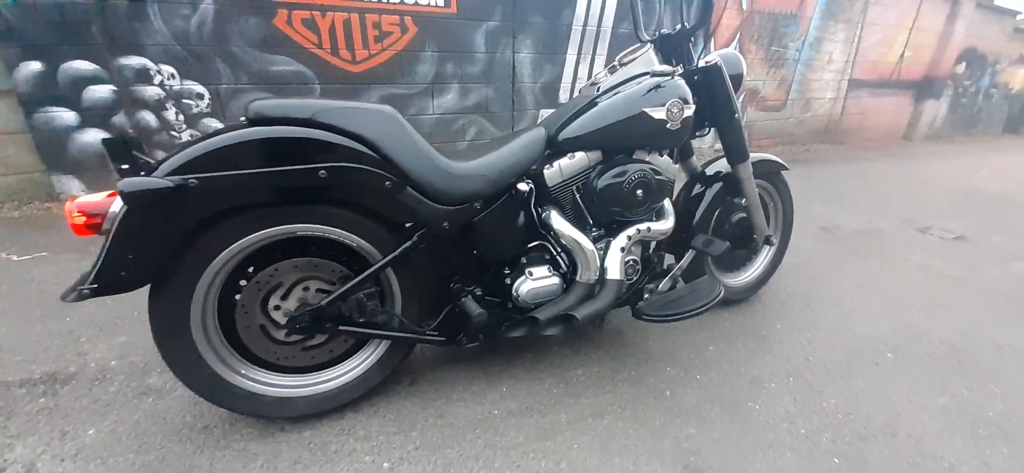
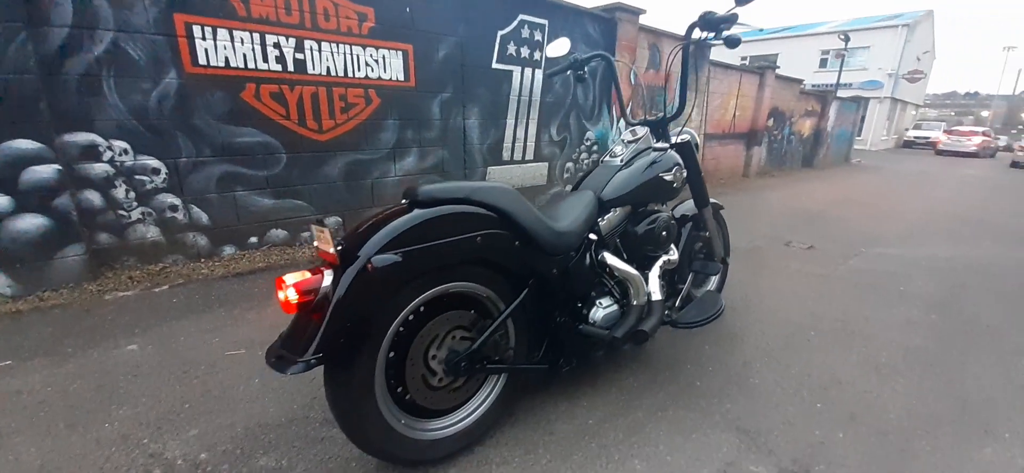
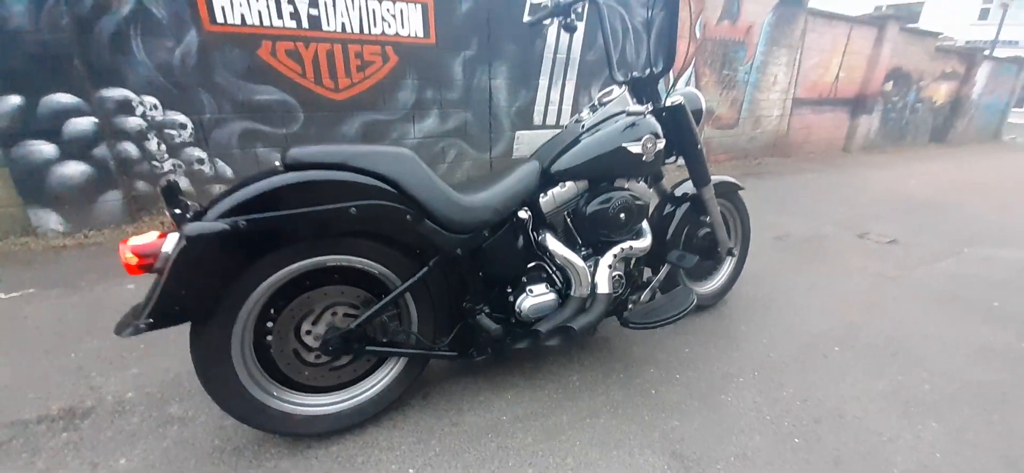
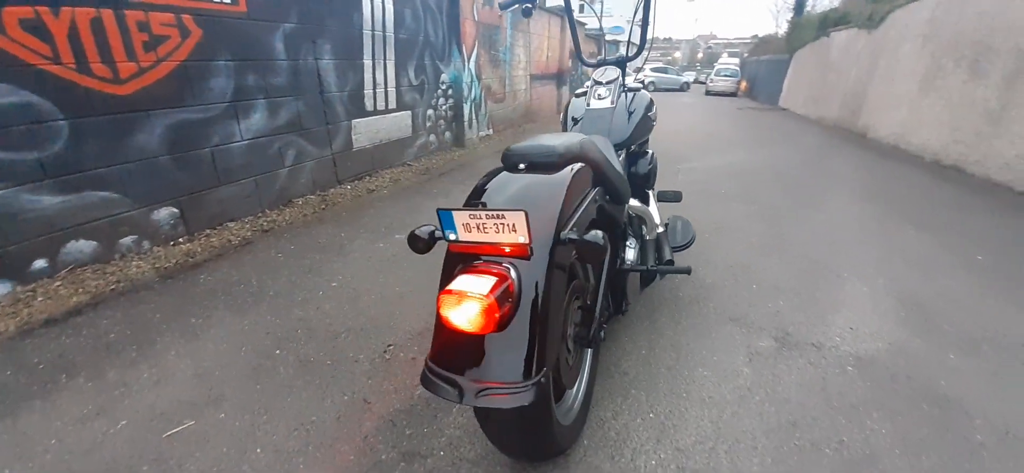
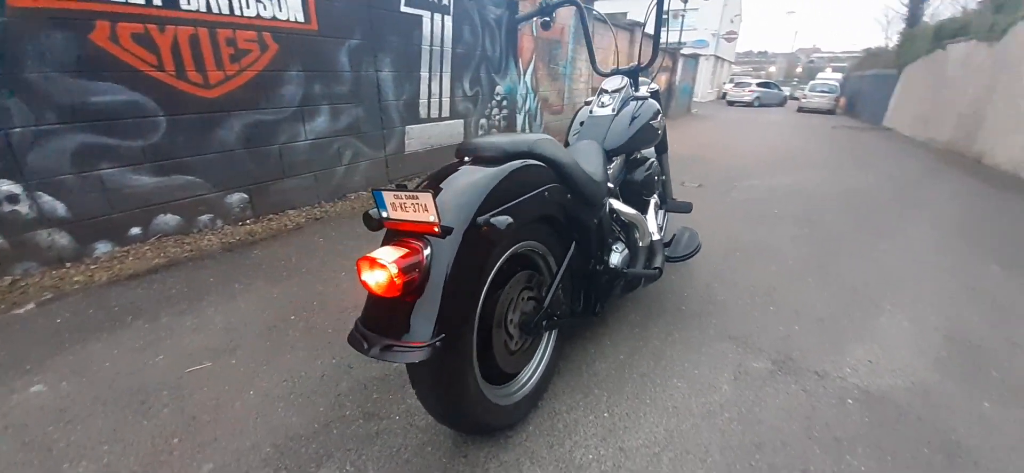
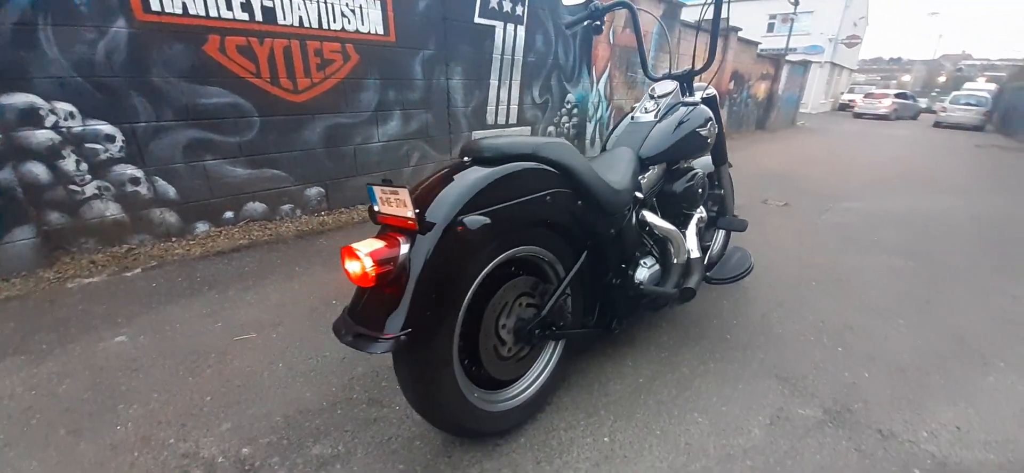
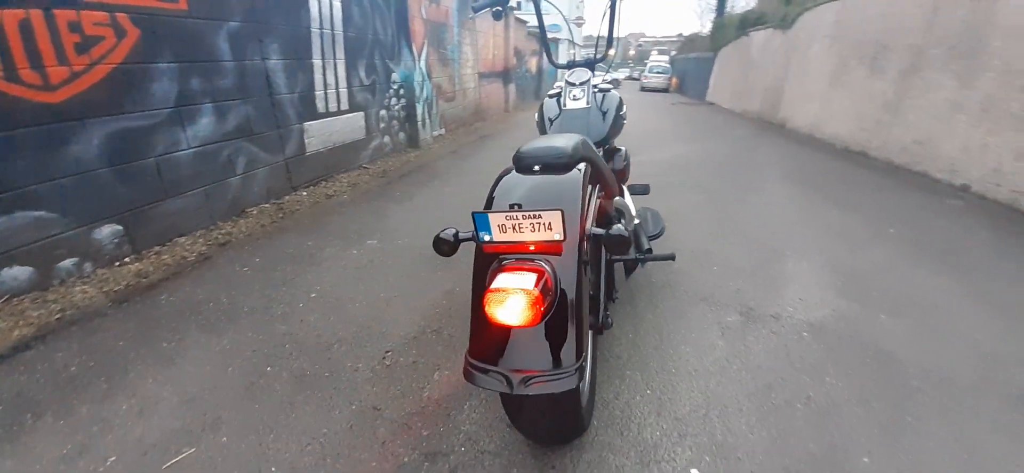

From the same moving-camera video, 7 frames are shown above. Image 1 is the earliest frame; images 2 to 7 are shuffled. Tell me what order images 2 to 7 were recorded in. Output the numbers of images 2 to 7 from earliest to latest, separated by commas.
3, 2, 6, 5, 4, 7
